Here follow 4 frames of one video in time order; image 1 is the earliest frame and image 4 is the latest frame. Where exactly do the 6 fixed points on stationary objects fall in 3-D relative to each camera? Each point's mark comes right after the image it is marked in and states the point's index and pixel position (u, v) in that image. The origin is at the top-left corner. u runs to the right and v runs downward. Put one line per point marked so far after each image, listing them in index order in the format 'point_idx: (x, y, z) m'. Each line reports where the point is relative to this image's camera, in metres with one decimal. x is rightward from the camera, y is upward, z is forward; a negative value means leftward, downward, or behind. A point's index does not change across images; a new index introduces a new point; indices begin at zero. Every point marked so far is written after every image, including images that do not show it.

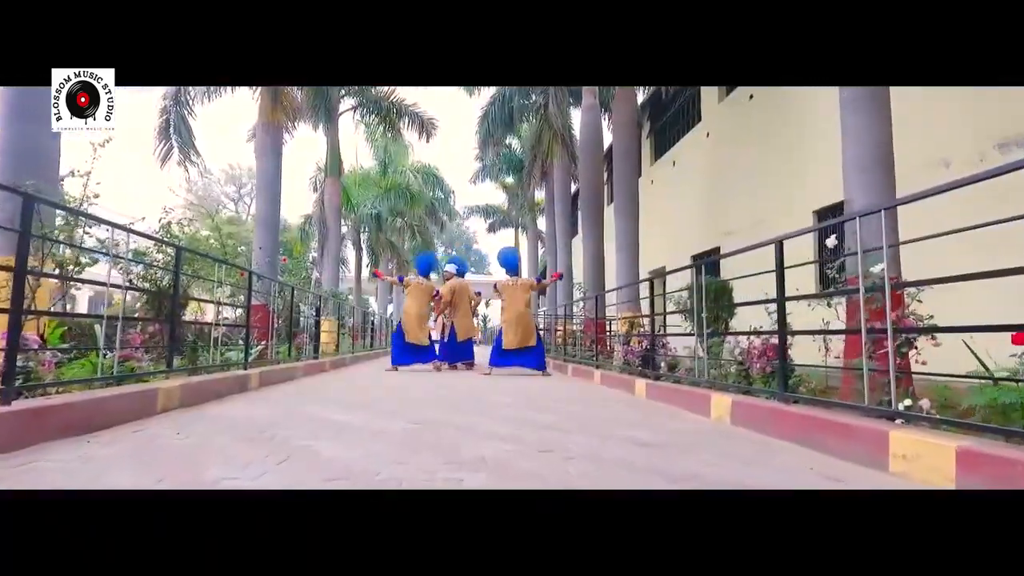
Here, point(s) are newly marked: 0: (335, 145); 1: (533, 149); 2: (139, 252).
0: (-2.1, +1.7, +16.8) m
1: (+0.3, +2.0, +19.8) m
2: (-1.7, +0.2, +6.4) m
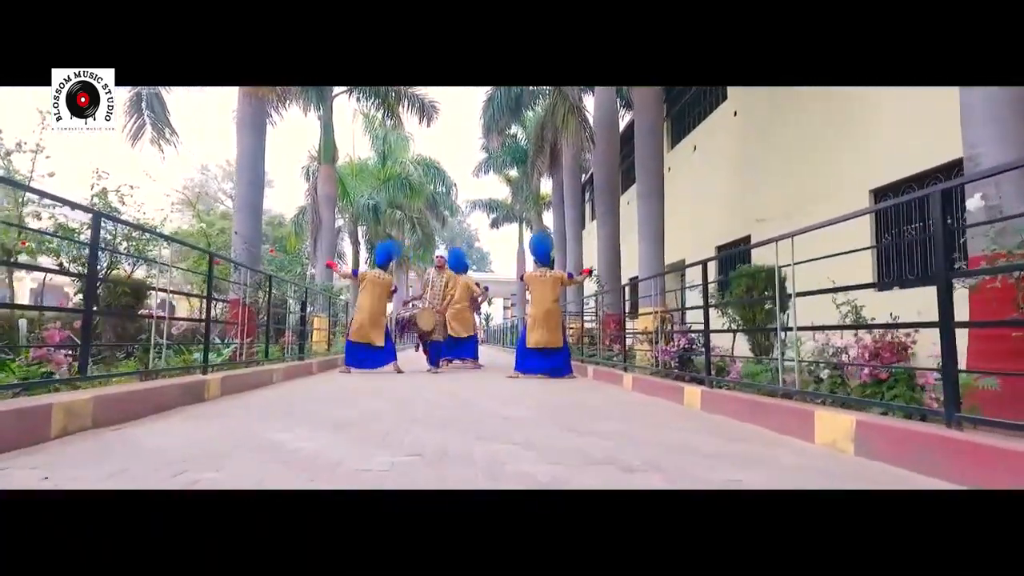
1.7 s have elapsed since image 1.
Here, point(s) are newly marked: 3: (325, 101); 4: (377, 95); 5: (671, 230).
0: (-2.0, +1.8, +15.6) m
1: (+0.4, +2.0, +18.7) m
2: (-1.6, +0.2, +5.2) m
3: (-2.1, +2.1, +15.5) m
4: (-1.7, +2.4, +17.7) m
5: (+1.8, +0.6, +15.6) m
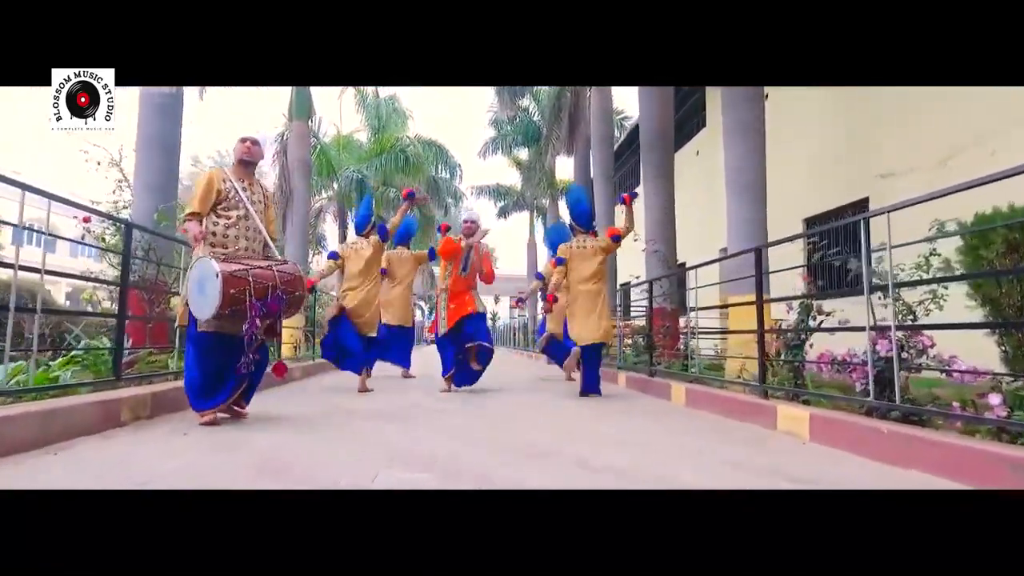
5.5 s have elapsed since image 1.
0: (-1.9, +1.9, +12.5) m
1: (+0.6, +2.1, +15.6) m
2: (-1.5, +0.3, +2.1) m
3: (-1.9, +2.2, +12.4) m
4: (-1.5, +2.5, +14.6) m
5: (+1.9, +0.7, +12.5) m
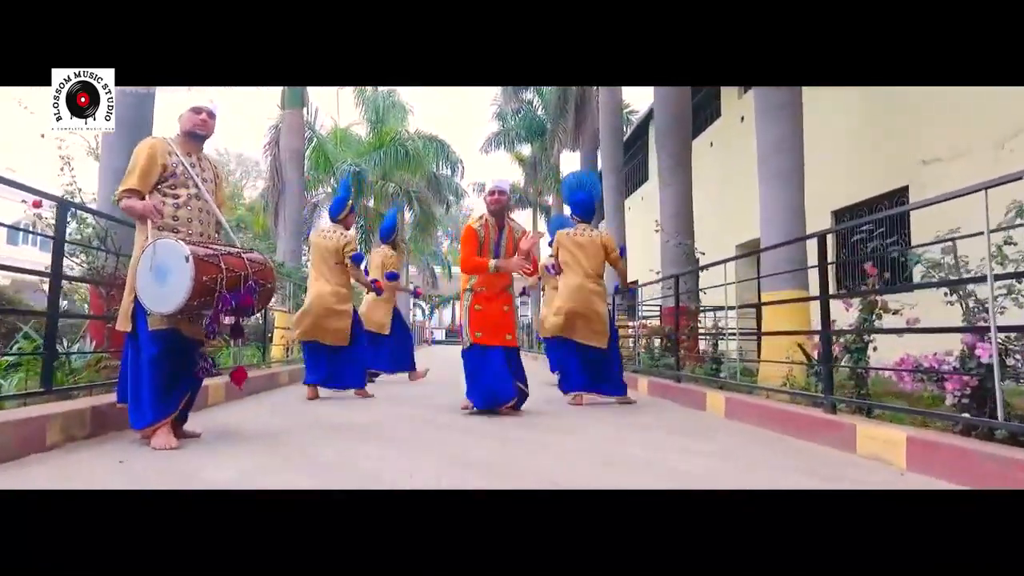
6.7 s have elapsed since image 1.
0: (-1.8, +1.9, +11.8) m
1: (+0.6, +2.1, +14.9) m
2: (-1.4, +0.3, +1.4) m
3: (-1.9, +2.2, +11.8) m
4: (-1.5, +2.6, +14.0) m
5: (+2.0, +0.8, +11.8) m
